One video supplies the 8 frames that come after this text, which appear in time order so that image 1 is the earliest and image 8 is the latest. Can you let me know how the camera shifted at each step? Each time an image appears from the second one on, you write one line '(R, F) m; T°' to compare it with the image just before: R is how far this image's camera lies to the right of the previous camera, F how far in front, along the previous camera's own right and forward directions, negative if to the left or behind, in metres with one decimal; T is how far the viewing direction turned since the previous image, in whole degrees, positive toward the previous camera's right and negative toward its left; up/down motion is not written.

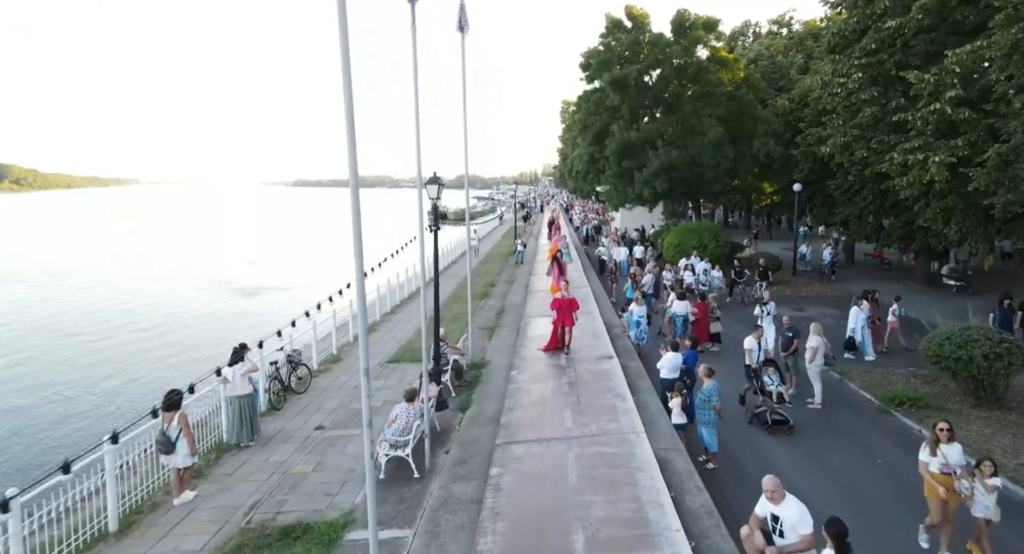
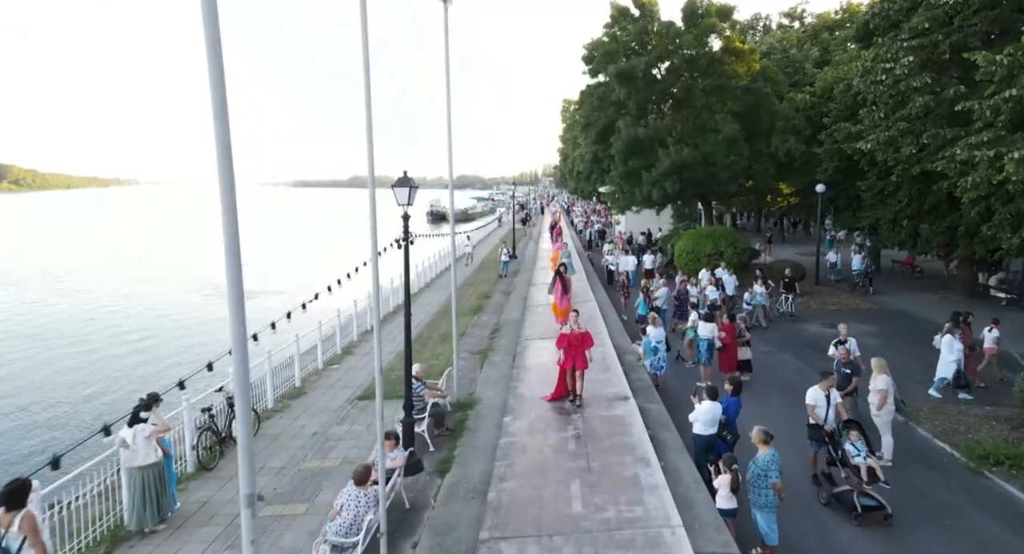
(+0.1, +2.2) m; 0°
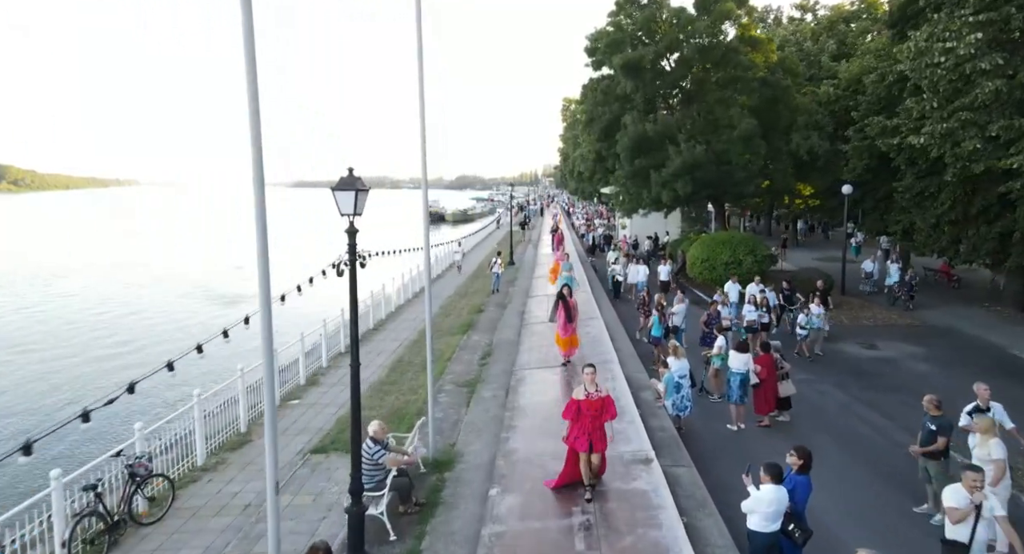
(+0.1, +2.2) m; 0°
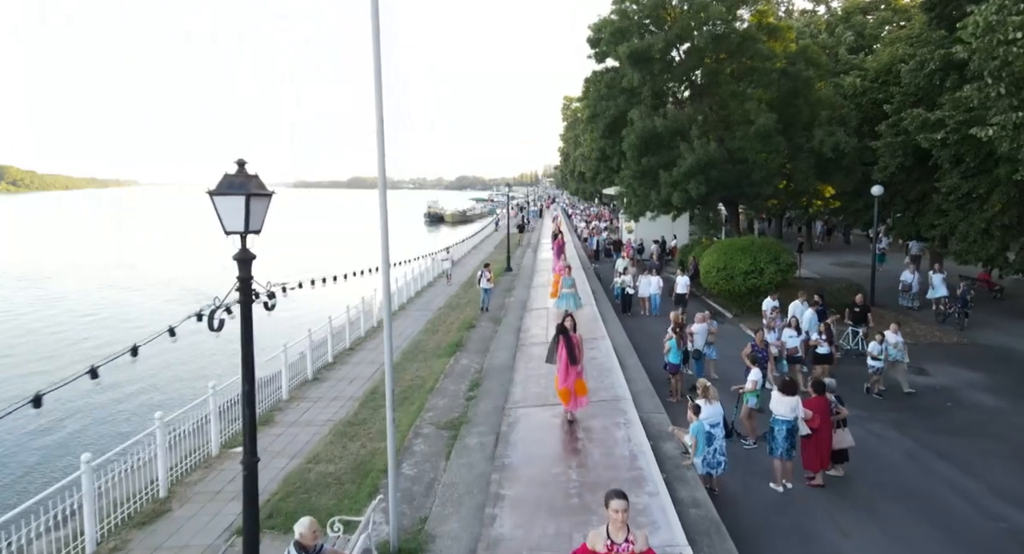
(+0.1, +2.0) m; 0°
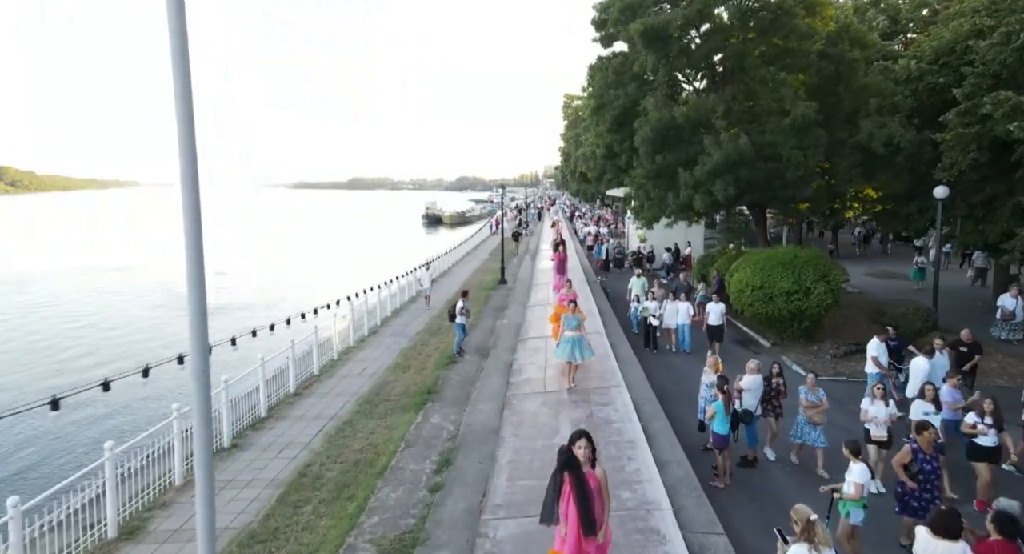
(+0.2, +3.3) m; 0°
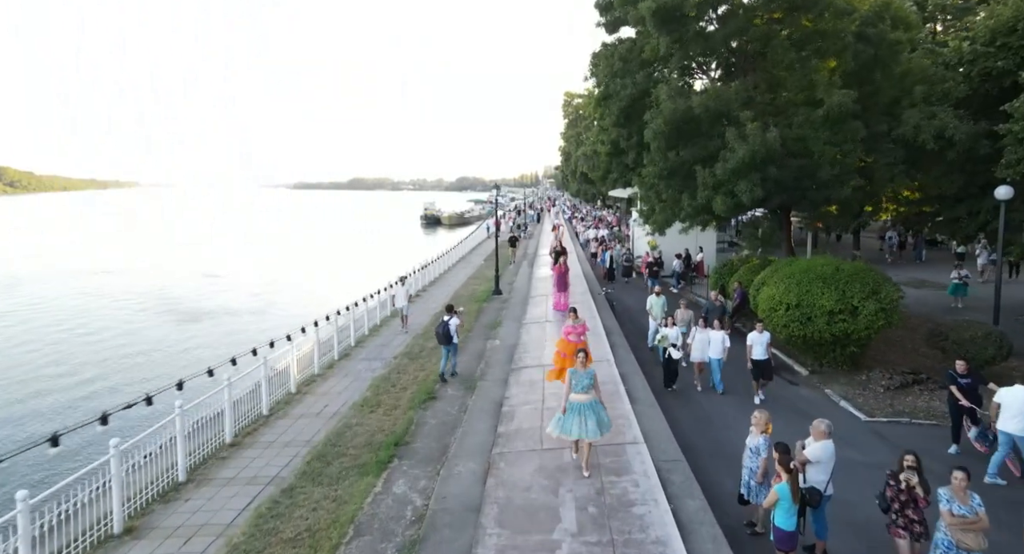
(+0.2, +2.4) m; 0°
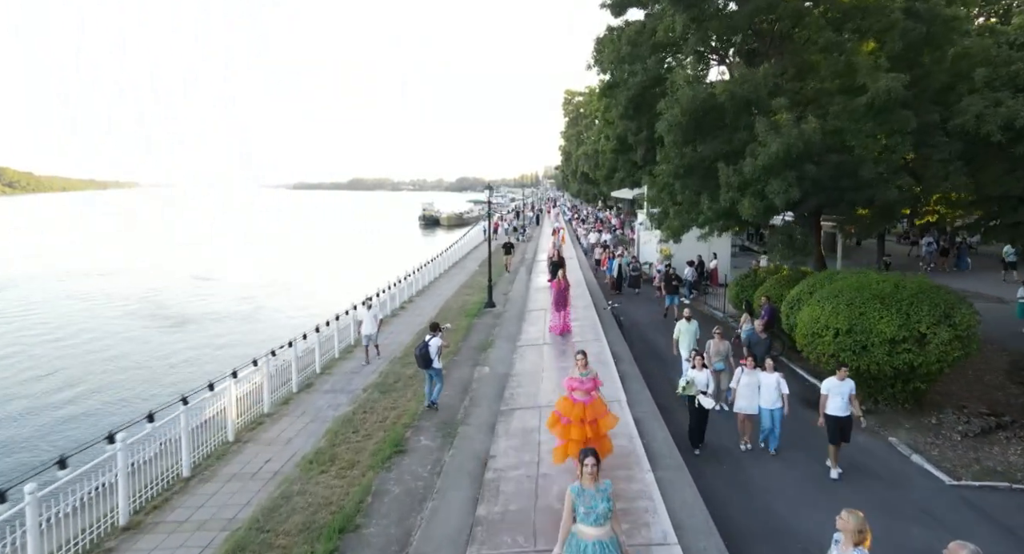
(+0.2, +2.4) m; 0°
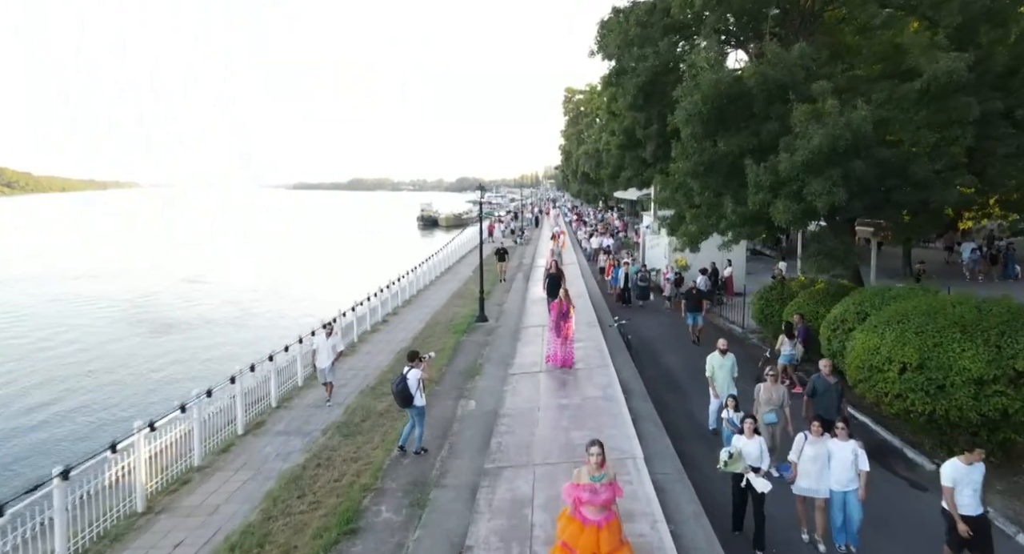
(+0.2, +2.2) m; 0°
